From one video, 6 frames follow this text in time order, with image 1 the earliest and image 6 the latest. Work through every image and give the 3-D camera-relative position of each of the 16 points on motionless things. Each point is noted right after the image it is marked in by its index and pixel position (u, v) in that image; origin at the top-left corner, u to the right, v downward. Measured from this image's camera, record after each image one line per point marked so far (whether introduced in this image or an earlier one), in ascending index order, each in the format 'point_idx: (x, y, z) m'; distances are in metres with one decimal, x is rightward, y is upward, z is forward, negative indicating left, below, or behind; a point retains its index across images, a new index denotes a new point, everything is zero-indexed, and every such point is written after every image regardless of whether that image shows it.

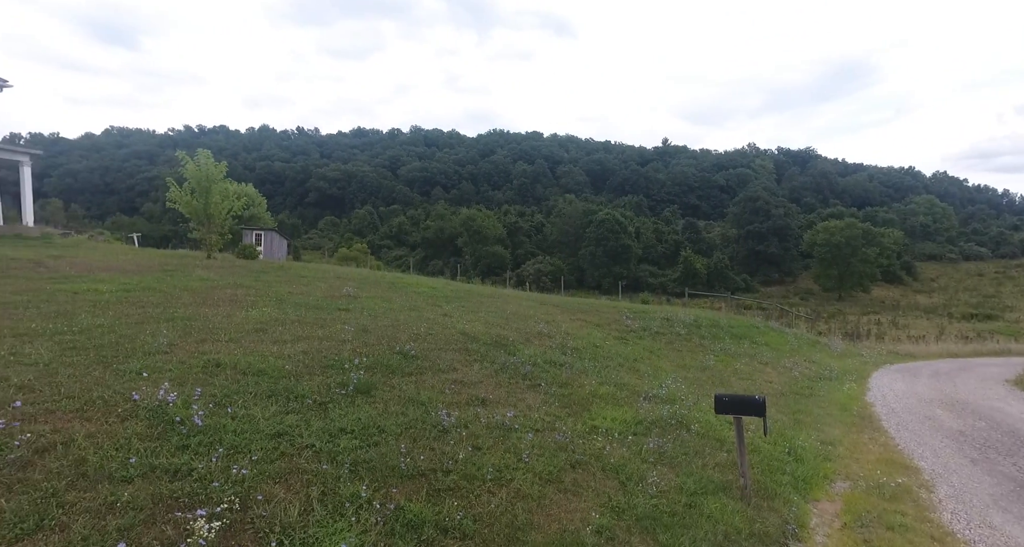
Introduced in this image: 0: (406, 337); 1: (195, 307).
0: (-1.5, -0.9, +6.9) m
1: (-4.4, -0.5, +6.9) m
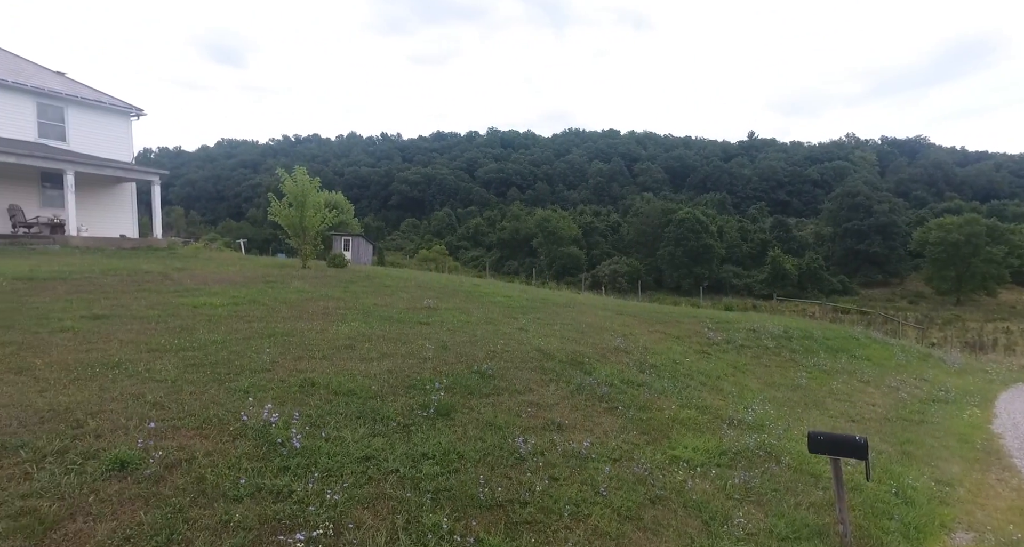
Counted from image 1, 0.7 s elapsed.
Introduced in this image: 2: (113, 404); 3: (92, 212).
0: (-0.4, -1.1, +7.0) m
1: (-3.3, -0.7, +7.5) m
2: (-3.2, -1.1, +4.0) m
3: (-14.1, +2.1, +16.8) m
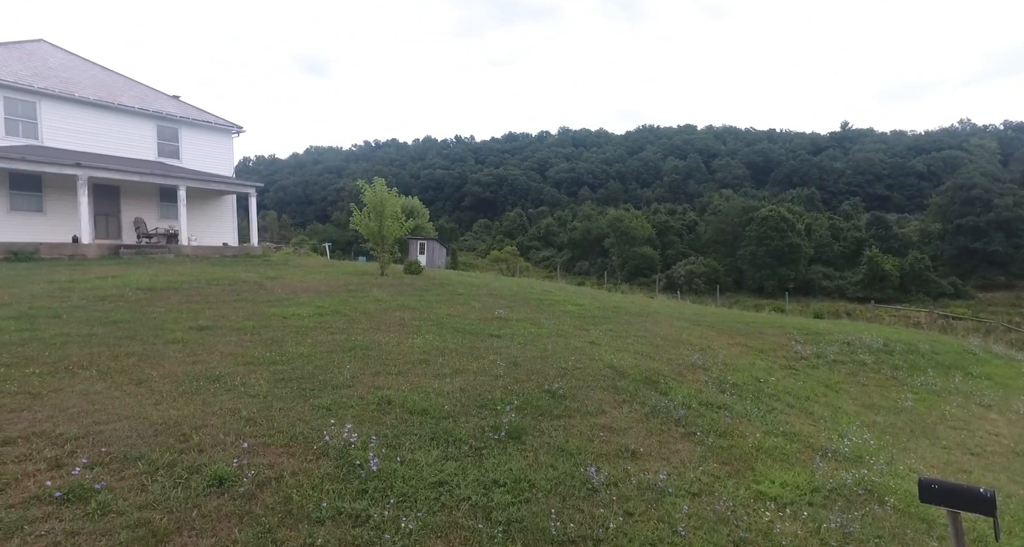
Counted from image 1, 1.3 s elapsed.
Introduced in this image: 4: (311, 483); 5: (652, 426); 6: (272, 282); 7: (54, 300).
0: (+0.6, -1.4, +6.9) m
1: (-2.2, -1.0, +7.8) m
2: (-2.6, -1.3, +4.3) m
3: (-11.6, +1.9, +18.5) m
4: (-1.5, -1.6, +3.7) m
5: (+1.7, -1.9, +6.0) m
6: (-5.6, -0.2, +11.6) m
7: (-7.3, -0.4, +7.9) m
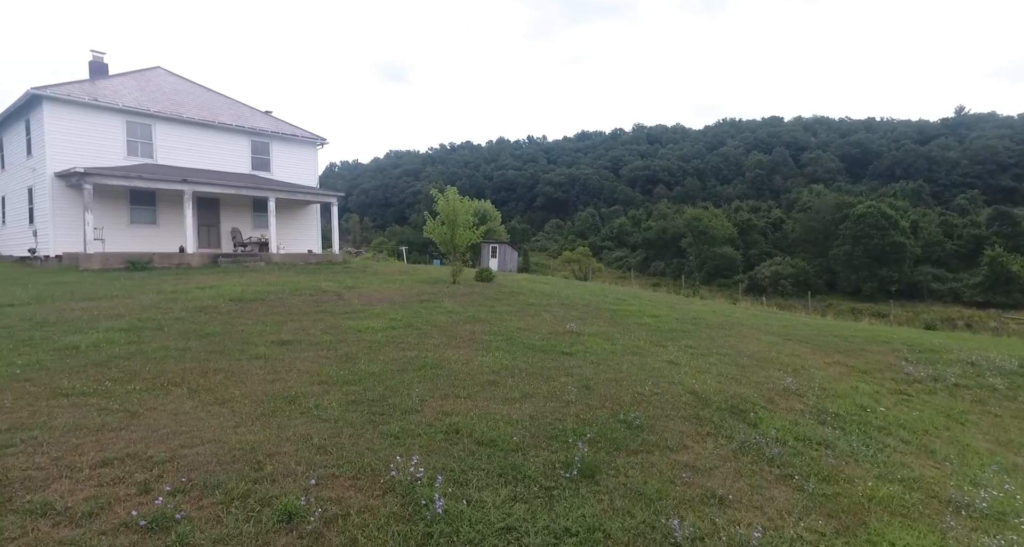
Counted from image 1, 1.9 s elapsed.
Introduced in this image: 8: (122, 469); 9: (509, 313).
0: (+1.5, -1.6, +6.5) m
1: (-1.1, -1.2, +7.8) m
2: (-2.0, -1.5, +4.4) m
3: (-8.8, +1.6, +19.7) m
4: (-1.0, -1.8, +3.6) m
5: (+2.5, -2.1, +5.5) m
6: (-3.9, -0.4, +12.1) m
7: (-6.1, -0.7, +8.6) m
8: (-3.0, -1.5, +3.9) m
9: (-0.1, -0.9, +11.4) m
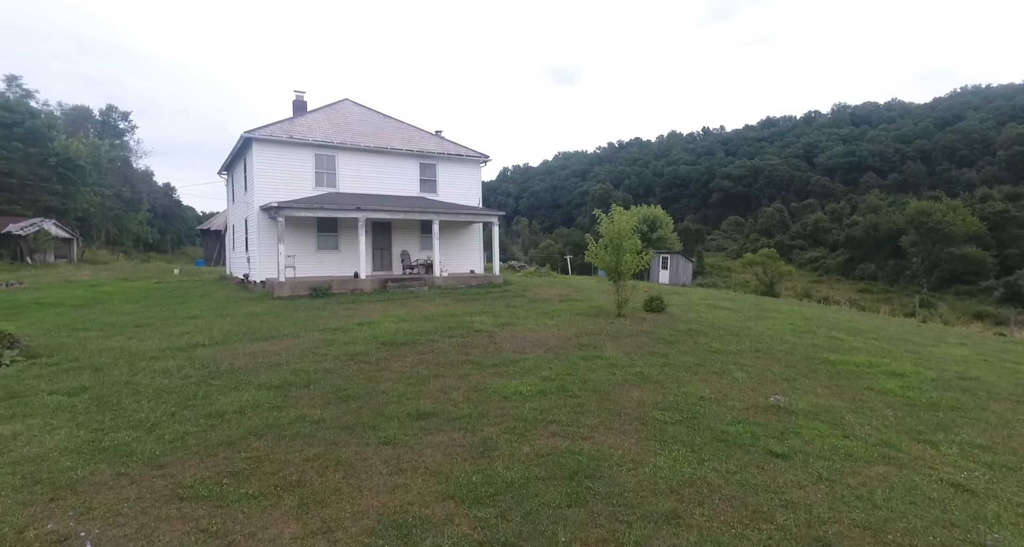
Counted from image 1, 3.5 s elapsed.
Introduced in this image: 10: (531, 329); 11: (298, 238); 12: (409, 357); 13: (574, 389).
0: (+3.2, -2.5, +4.0) m
1: (+1.1, -2.0, +6.1) m
2: (-0.8, -2.3, +3.2) m
3: (-2.4, +0.9, +19.9) m
4: (-0.1, -2.6, +2.1) m
5: (+3.8, -3.0, +2.7) m
6: (-0.2, -1.3, +11.0) m
7: (-3.4, -1.5, +8.5) m
8: (-2.0, -2.3, +3.0) m
9: (+3.2, -1.7, +9.2) m
10: (+0.5, -1.2, +11.3) m
11: (-7.2, +1.2, +16.7) m
12: (-1.8, -1.5, +8.9) m
13: (+1.0, -1.8, +7.8) m
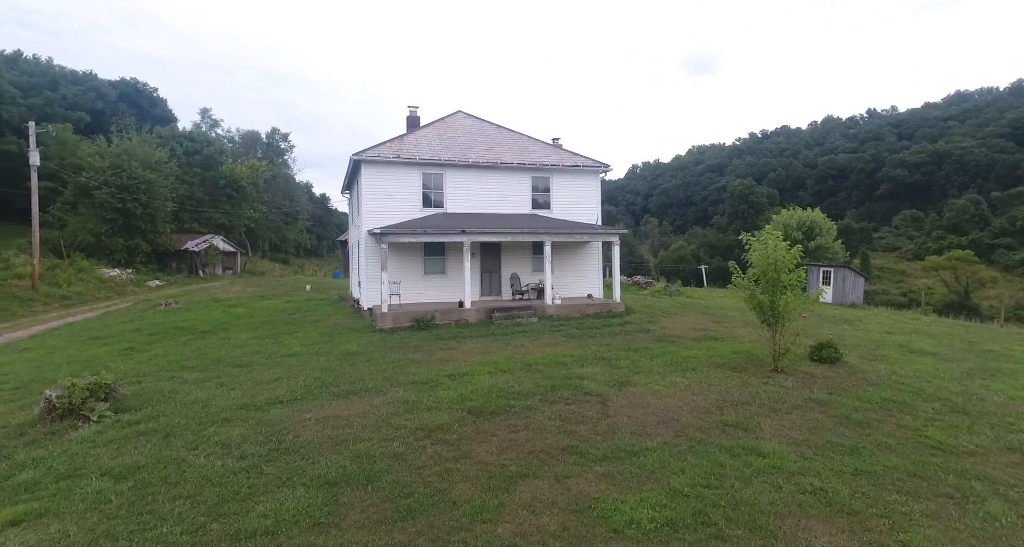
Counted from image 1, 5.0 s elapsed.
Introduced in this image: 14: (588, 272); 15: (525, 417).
0: (+3.4, -3.3, +1.1) m
1: (+1.9, -2.9, +3.6) m
2: (-0.7, -3.2, +1.3) m
3: (+2.0, 0.0, +17.9) m
4: (-0.3, -3.5, +0.1) m
5: (+3.7, -3.8, -0.3) m
6: (+1.9, -2.1, +8.8) m
7: (-1.8, -2.3, +7.1) m
8: (-1.8, -3.2, +1.4) m
9: (+4.8, -2.6, +6.2) m
10: (+2.6, -2.1, +8.9) m
11: (-3.4, +0.4, +16.0) m
12: (-0.2, -2.3, +7.1) m
13: (+2.3, -2.6, +5.3) m
14: (+2.8, +0.1, +18.0) m
15: (+0.2, -2.2, +7.8) m
